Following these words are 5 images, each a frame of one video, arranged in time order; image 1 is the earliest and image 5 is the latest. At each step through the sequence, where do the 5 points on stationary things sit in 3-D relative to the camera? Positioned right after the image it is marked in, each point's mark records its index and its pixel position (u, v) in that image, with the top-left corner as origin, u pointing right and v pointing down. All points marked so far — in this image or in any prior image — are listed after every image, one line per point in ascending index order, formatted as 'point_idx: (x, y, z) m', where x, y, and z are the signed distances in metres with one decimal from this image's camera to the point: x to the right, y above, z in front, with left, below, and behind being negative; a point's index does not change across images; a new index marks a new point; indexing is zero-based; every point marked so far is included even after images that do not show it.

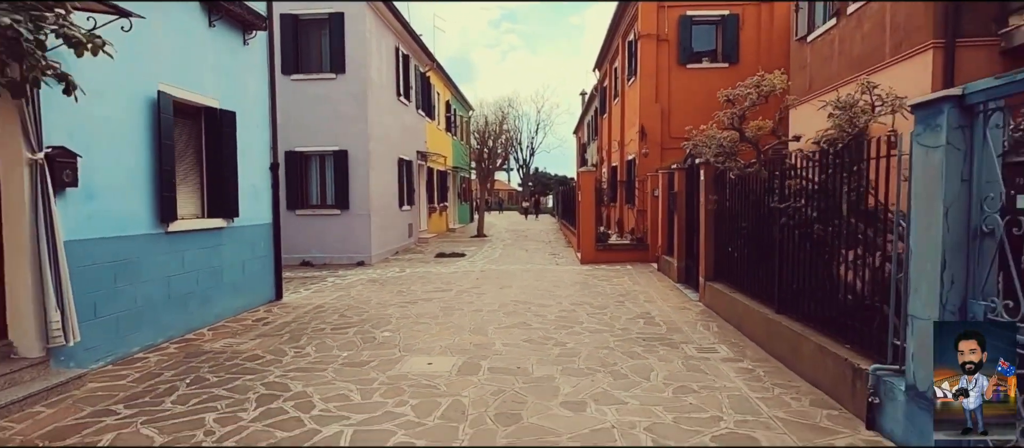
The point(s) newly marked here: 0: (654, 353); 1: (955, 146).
0: (+1.4, -1.3, +5.4) m
1: (+2.4, +0.4, +2.9) m
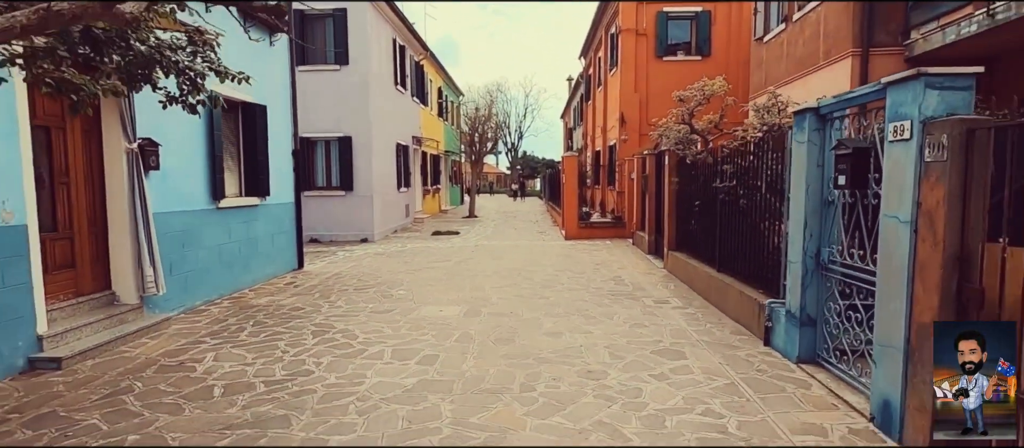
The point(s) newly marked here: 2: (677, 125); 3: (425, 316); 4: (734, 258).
0: (+1.3, -1.0, +6.8) m
1: (+2.4, +0.6, +4.3) m
2: (+2.8, +1.7, +9.1) m
3: (-1.0, -1.0, +6.2) m
4: (+2.6, -0.4, +6.3) m
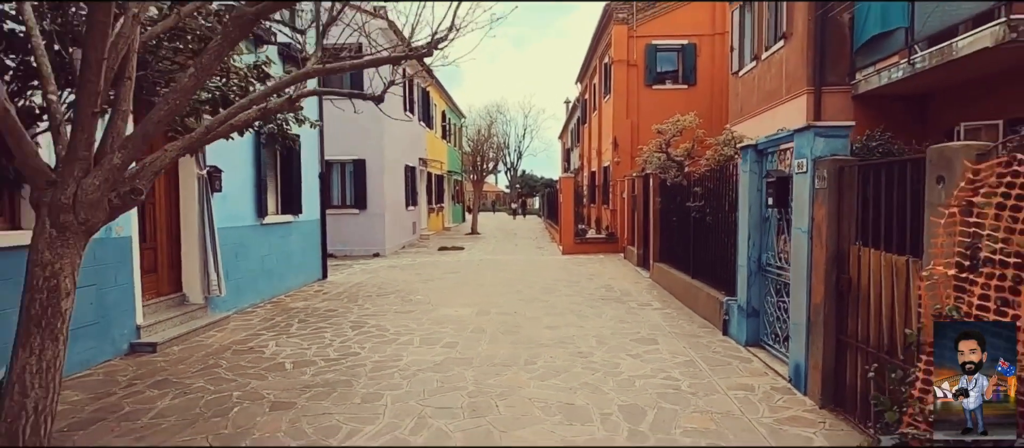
0: (+1.4, -1.2, +7.9) m
1: (+2.5, +0.5, +5.5) m
2: (+2.8, +1.4, +10.4) m
3: (-0.9, -1.2, +7.3) m
4: (+2.6, -0.6, +7.4) m
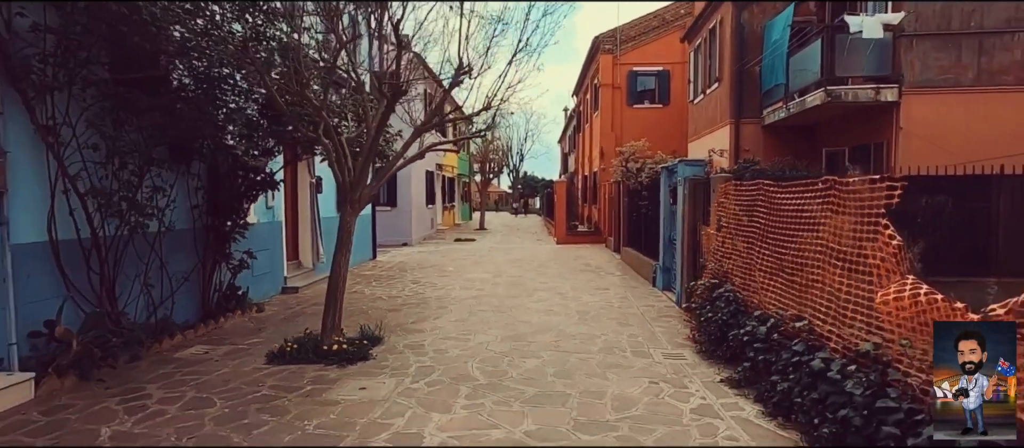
0: (+1.5, -1.0, +11.4) m
1: (+2.6, +0.7, +8.9) m
2: (+2.9, +1.5, +13.8) m
3: (-0.8, -1.1, +10.8) m
4: (+2.7, -0.4, +10.9) m
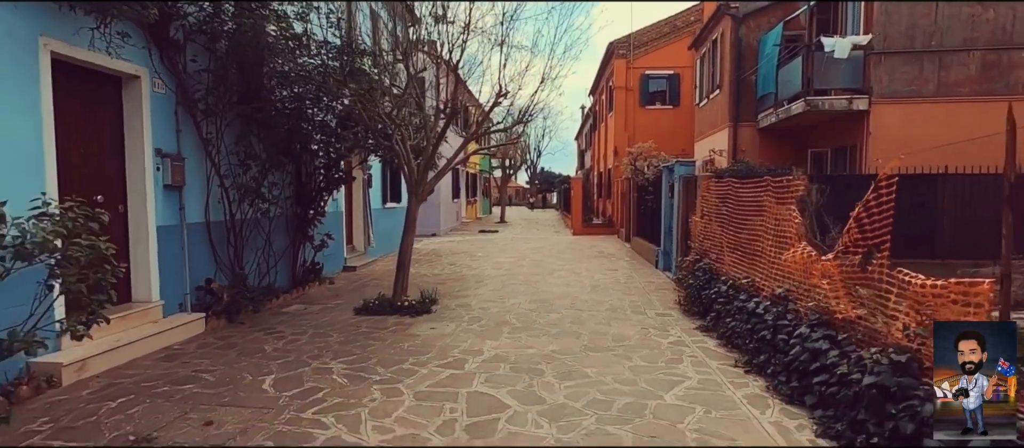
0: (+2.0, -0.8, +13.0) m
1: (+3.0, +0.9, +10.5) m
2: (+3.5, +1.8, +15.4) m
3: (-0.3, -0.8, +12.5) m
4: (+3.2, -0.2, +12.5) m
